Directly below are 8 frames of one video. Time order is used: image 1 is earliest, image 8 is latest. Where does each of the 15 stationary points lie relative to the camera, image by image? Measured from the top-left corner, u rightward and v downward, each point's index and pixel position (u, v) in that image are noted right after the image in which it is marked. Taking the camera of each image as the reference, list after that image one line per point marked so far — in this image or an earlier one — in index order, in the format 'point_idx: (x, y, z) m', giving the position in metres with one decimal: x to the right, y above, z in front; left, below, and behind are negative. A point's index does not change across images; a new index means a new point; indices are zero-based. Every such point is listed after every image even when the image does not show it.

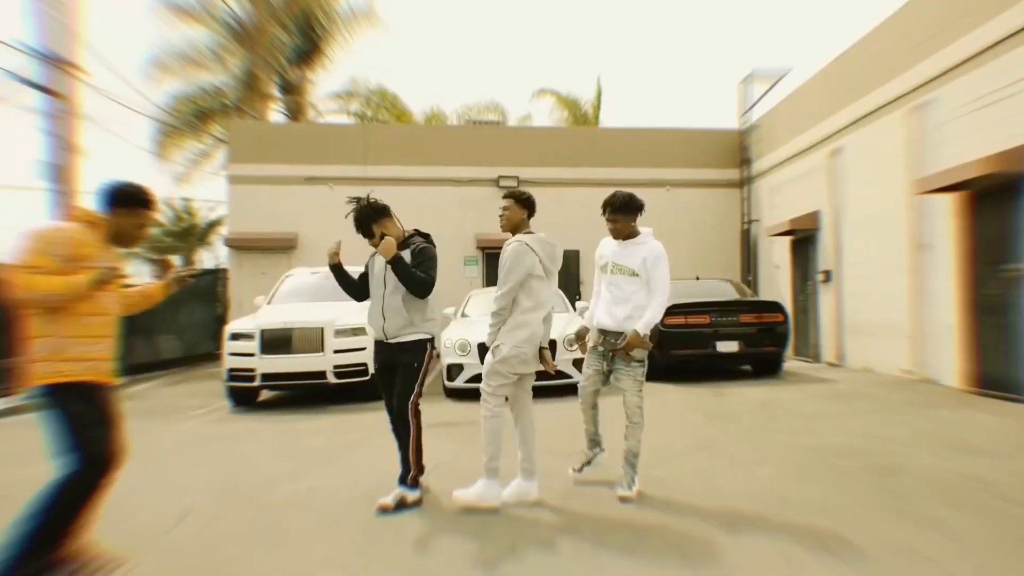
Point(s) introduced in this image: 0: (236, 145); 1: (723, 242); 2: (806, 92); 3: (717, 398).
0: (-4.7, +2.5, +13.8) m
1: (+3.7, +0.8, +14.2) m
2: (+4.0, +2.7, +11.2) m
3: (+1.8, -1.0, +7.2) m
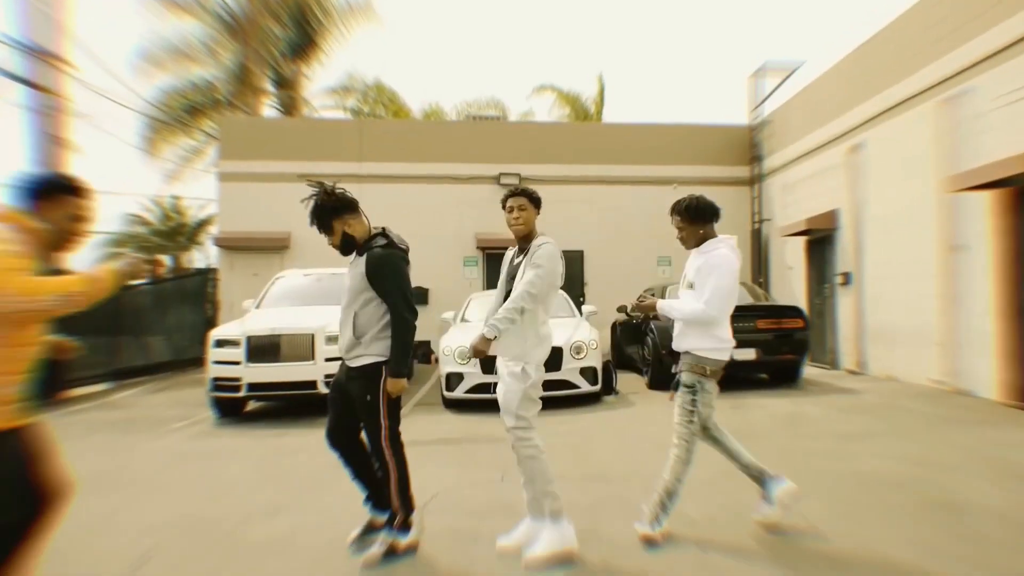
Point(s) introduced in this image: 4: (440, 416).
0: (-4.7, +2.4, +13.3) m
1: (+3.7, +0.8, +13.7) m
2: (+4.1, +2.7, +10.7) m
3: (+1.9, -1.0, +6.7) m
4: (-0.6, -1.2, +7.4) m
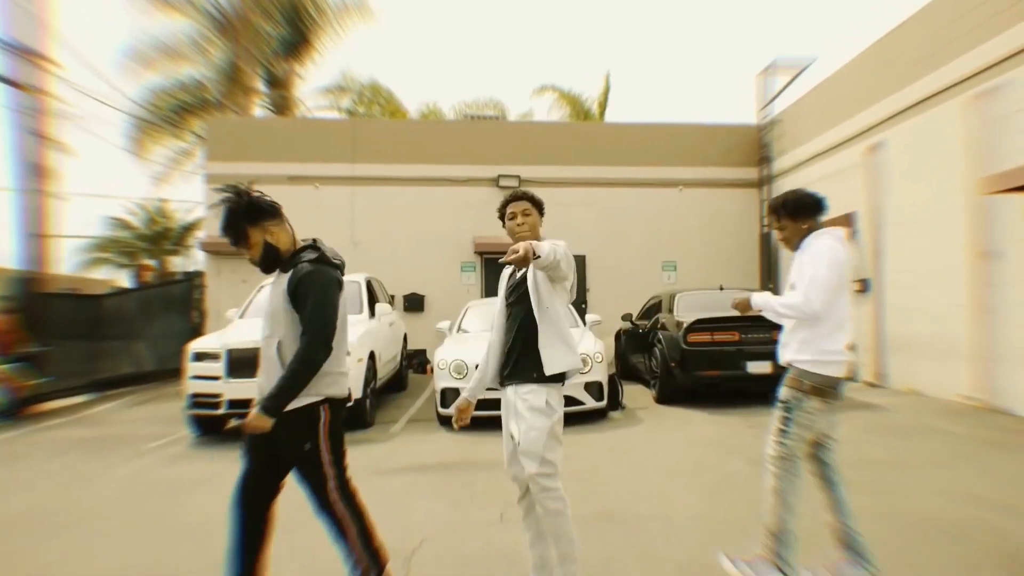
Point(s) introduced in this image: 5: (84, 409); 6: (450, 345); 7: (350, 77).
0: (-4.7, +2.3, +12.8) m
1: (+3.7, +0.7, +13.2) m
2: (+4.1, +2.6, +10.2) m
3: (+1.9, -1.1, +6.2) m
4: (-0.6, -1.3, +6.9) m
5: (-5.0, -1.4, +9.4) m
6: (-0.6, -0.5, +7.7) m
7: (-3.7, +4.8, +18.5) m
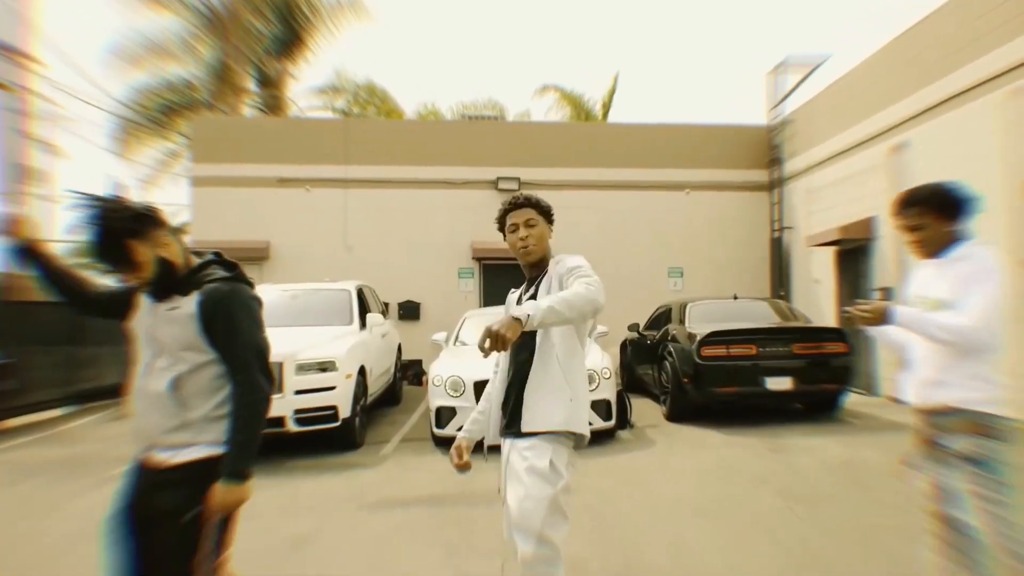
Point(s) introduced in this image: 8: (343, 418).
0: (-4.7, +2.2, +12.3) m
1: (+3.7, +0.6, +12.7) m
2: (+4.1, +2.5, +9.7) m
3: (+1.9, -1.2, +5.7) m
4: (-0.6, -1.3, +6.4) m
5: (-5.0, -1.5, +8.9) m
6: (-0.6, -0.6, +7.2) m
7: (-3.7, +4.7, +18.0) m
8: (-1.4, -1.0, +6.6) m
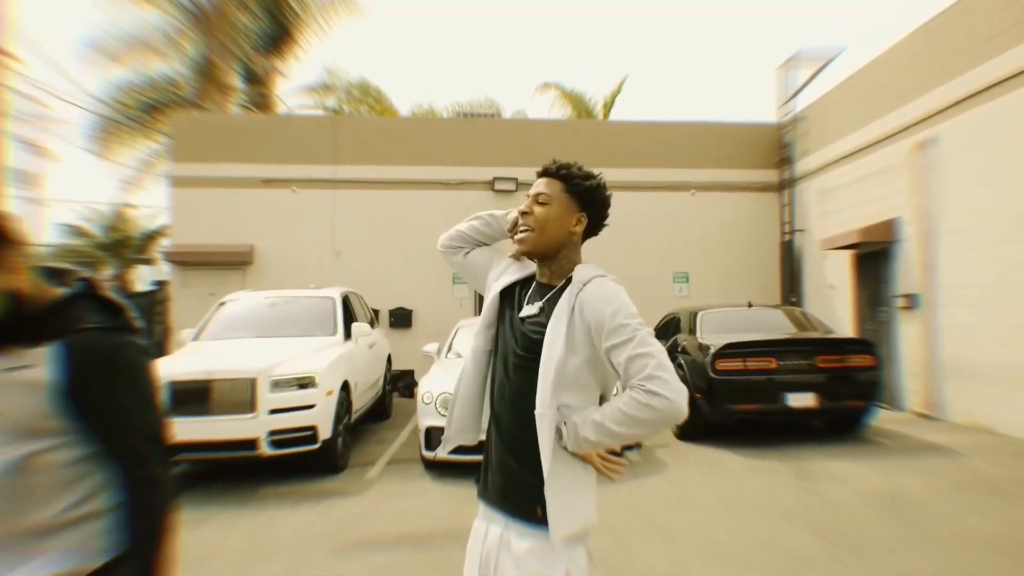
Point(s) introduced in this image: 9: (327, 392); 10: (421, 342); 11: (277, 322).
0: (-4.7, +2.1, +11.7) m
1: (+3.7, +0.5, +12.1) m
2: (+4.0, +2.4, +9.1) m
3: (+1.9, -1.2, +5.1) m
4: (-0.7, -1.4, +5.8) m
5: (-5.0, -1.6, +8.3) m
6: (-0.6, -0.7, +6.6) m
7: (-3.8, +4.6, +17.4) m
8: (-1.4, -1.1, +6.0) m
9: (-1.4, -0.8, +6.1) m
10: (-1.3, -0.8, +11.7) m
11: (-2.2, -0.3, +7.5) m
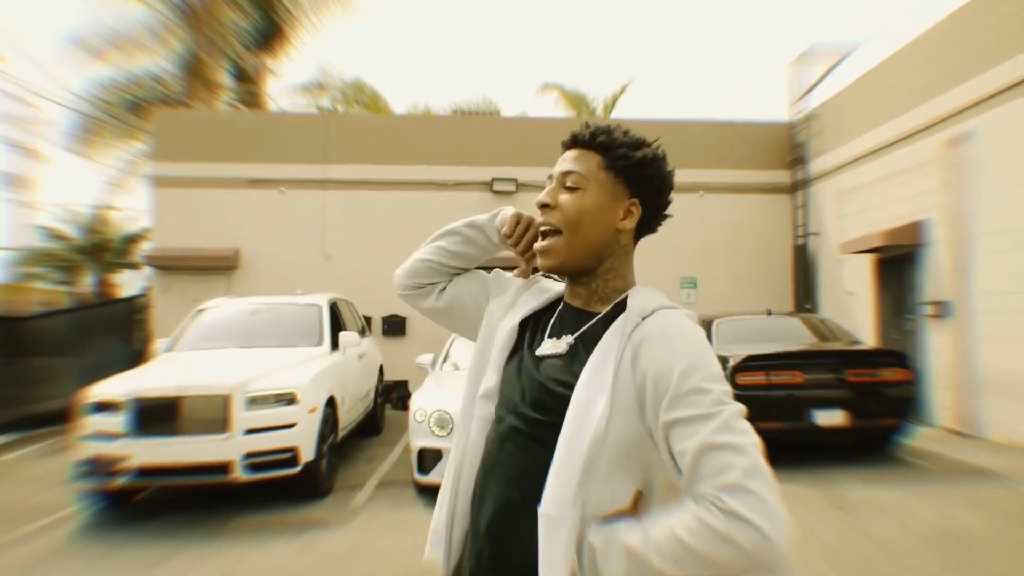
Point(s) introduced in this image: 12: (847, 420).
0: (-4.7, +2.1, +11.1) m
1: (+3.7, +0.4, +11.6) m
2: (+4.0, +2.3, +8.6) m
3: (+1.9, -1.3, +4.5) m
4: (-0.6, -1.4, +5.2) m
5: (-5.0, -1.6, +7.7) m
6: (-0.6, -0.7, +6.0) m
7: (-3.8, +4.5, +16.8) m
8: (-1.4, -1.2, +5.4) m
9: (-1.4, -0.8, +5.6) m
10: (-1.3, -0.9, +11.2) m
11: (-2.2, -0.4, +6.9) m
12: (+2.4, -0.9, +5.9) m
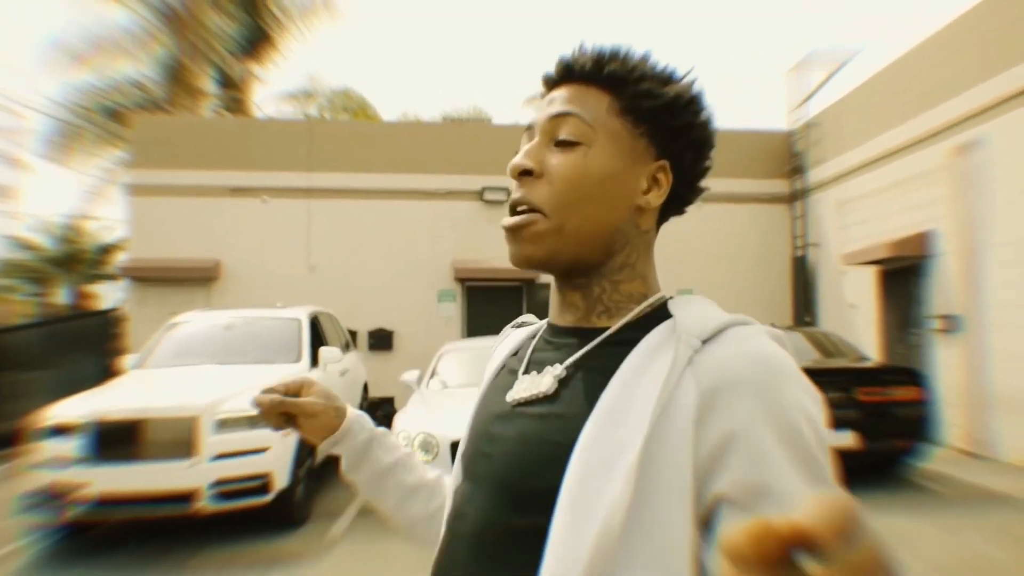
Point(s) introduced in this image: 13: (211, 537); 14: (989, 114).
0: (-4.9, +1.9, +10.8) m
1: (+3.5, +0.2, +11.3) m
2: (+3.9, +2.2, +8.3) m
3: (+1.8, -1.4, +4.2) m
4: (-0.7, -1.5, +4.8) m
5: (-5.1, -1.7, +7.3) m
6: (-0.7, -0.8, +5.7) m
7: (-4.0, +4.2, +16.5) m
8: (-1.4, -1.2, +5.0) m
9: (-1.5, -0.9, +5.2) m
10: (-1.5, -1.0, +10.8) m
11: (-2.2, -0.5, +6.5) m
12: (+2.4, -1.0, +5.6) m
13: (-1.8, -1.5, +4.9) m
14: (+3.9, +1.4, +6.7) m
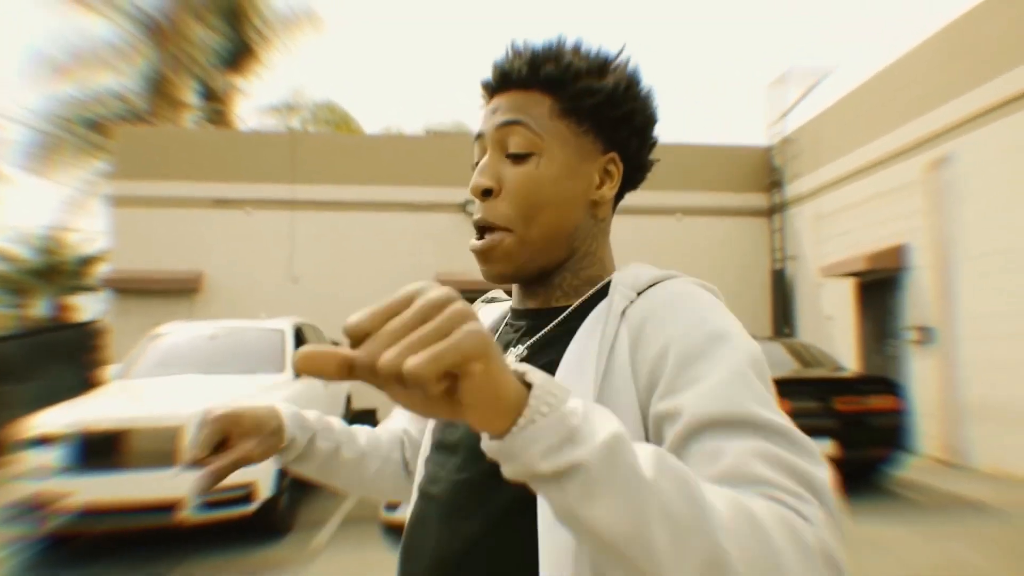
0: (-5.1, +1.7, +10.7) m
1: (+3.3, +0.1, +11.4) m
2: (+3.8, +2.1, +8.5) m
3: (+1.7, -1.4, +4.3) m
4: (-0.8, -1.6, +4.9) m
5: (-5.2, -1.8, +7.2) m
6: (-0.8, -0.9, +5.7) m
7: (-4.3, +4.0, +16.6) m
8: (-1.5, -1.3, +5.0) m
9: (-1.6, -1.0, +5.2) m
10: (-1.7, -1.2, +10.8) m
11: (-2.4, -0.6, +6.5) m
12: (+2.2, -1.1, +5.7) m
13: (-1.9, -1.6, +4.9) m
14: (+3.8, +1.3, +6.9) m
